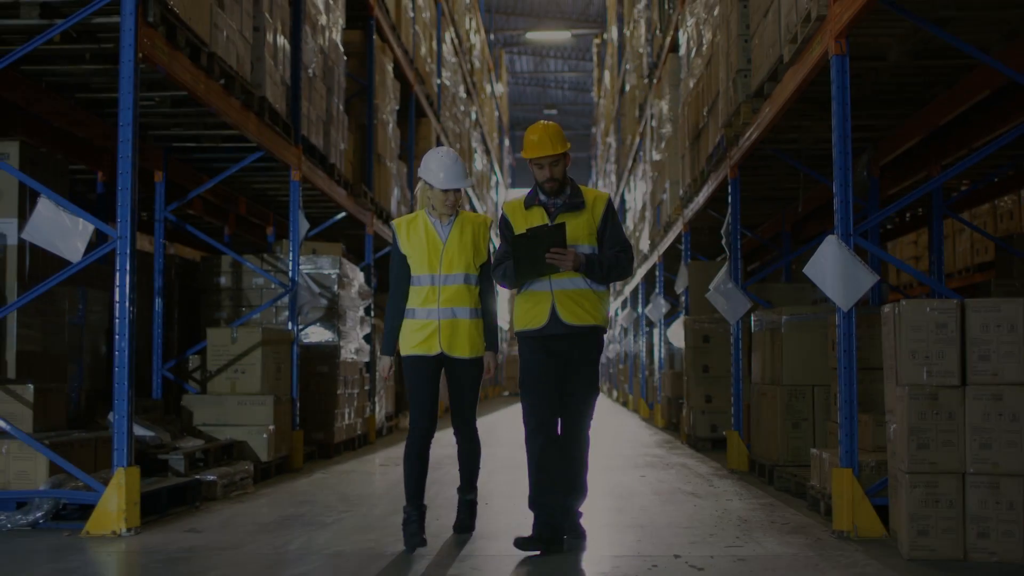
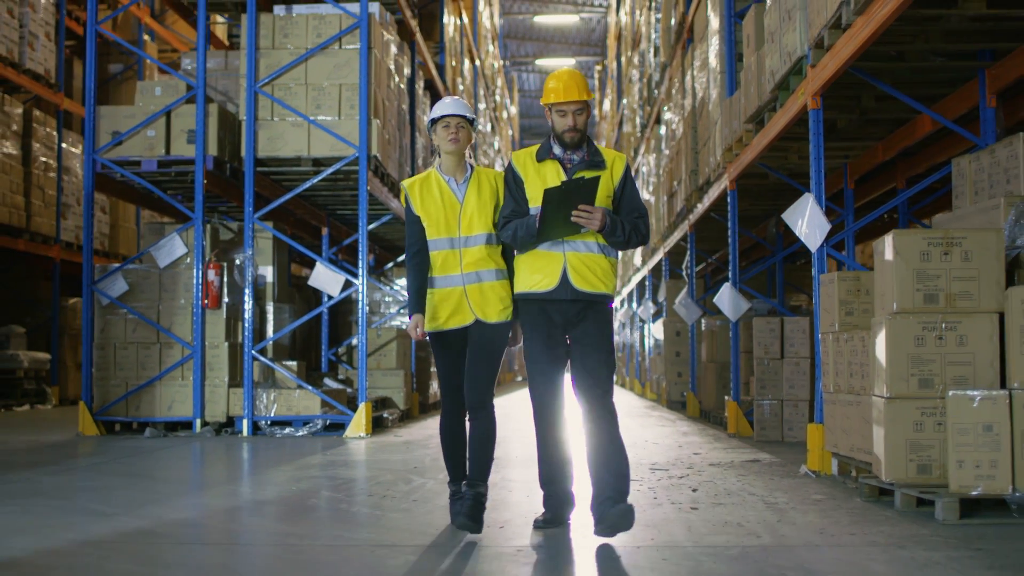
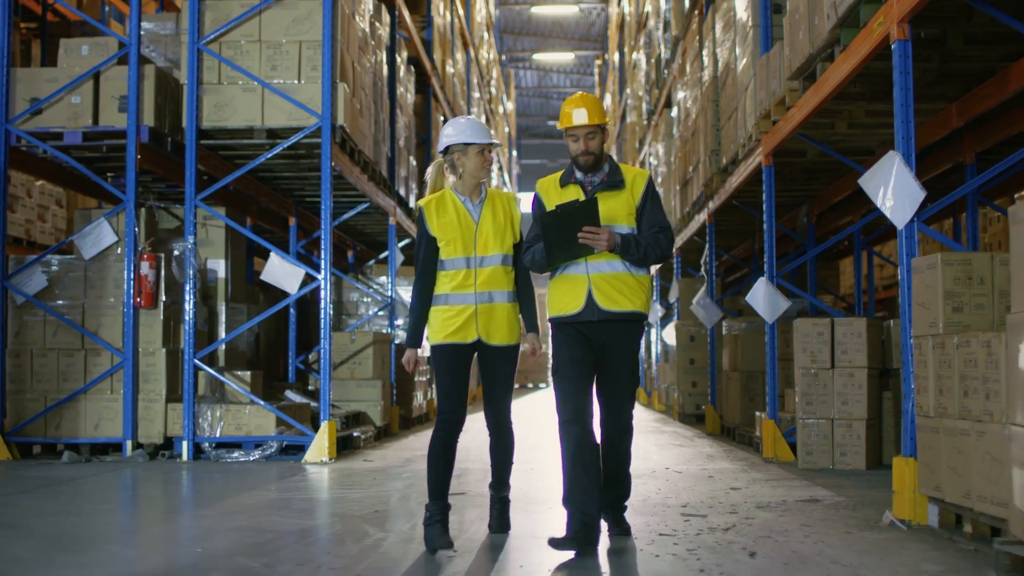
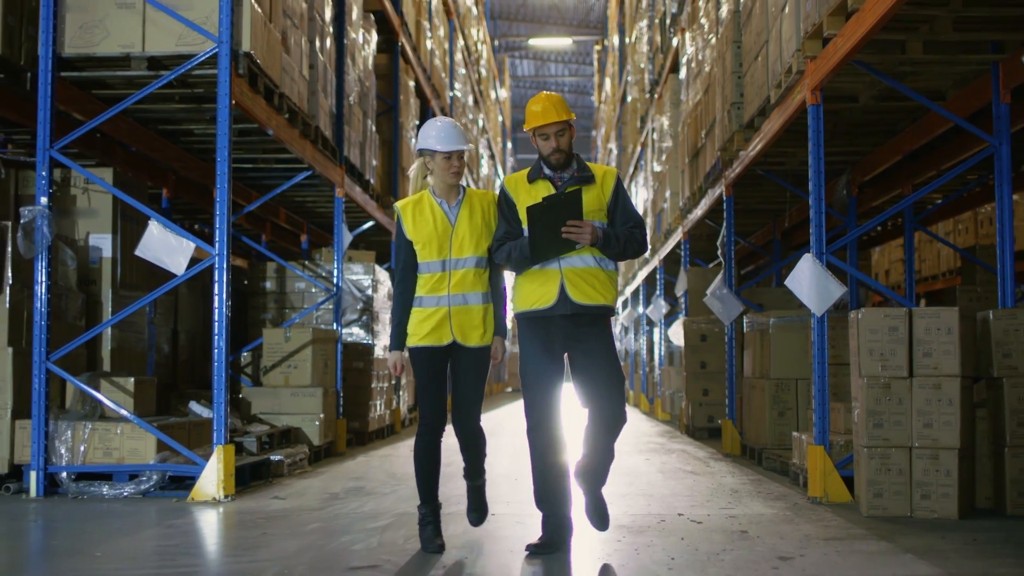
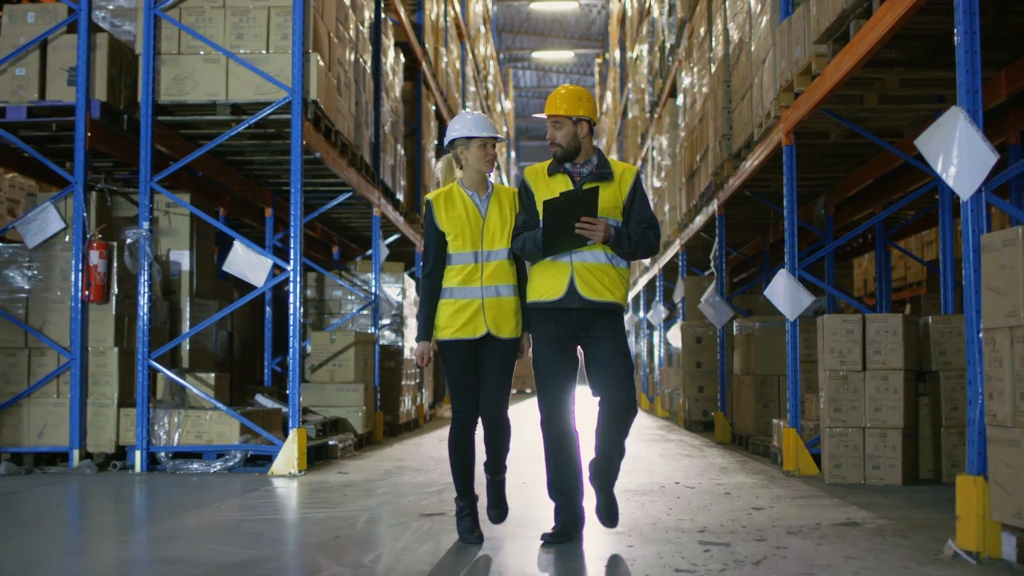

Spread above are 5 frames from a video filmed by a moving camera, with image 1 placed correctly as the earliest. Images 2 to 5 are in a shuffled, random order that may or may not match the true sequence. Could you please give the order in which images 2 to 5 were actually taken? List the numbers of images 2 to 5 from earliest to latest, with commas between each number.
4, 5, 3, 2
